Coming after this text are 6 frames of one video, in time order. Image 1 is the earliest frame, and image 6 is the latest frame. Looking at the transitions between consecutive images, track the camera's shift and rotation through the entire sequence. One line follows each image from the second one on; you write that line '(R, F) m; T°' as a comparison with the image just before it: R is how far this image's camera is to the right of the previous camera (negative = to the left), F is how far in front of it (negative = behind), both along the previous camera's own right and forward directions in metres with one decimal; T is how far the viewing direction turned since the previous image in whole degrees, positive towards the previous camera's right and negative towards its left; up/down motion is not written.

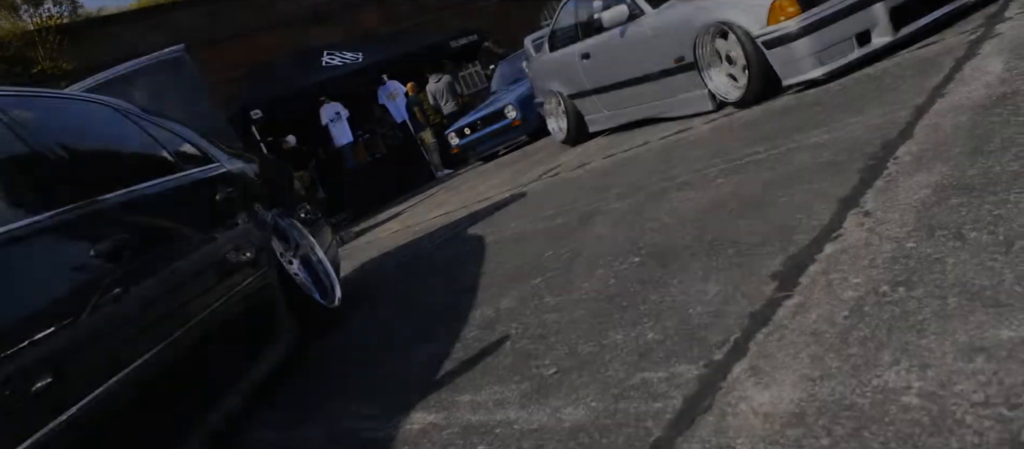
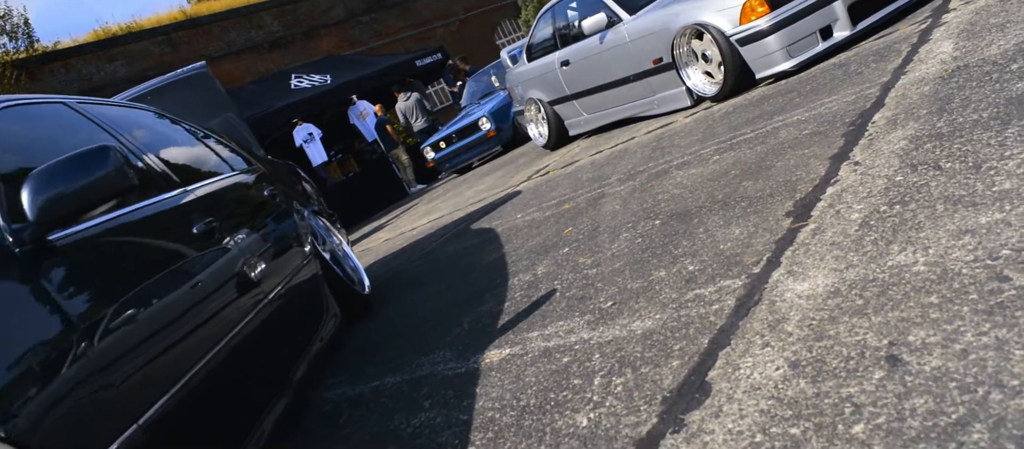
(-0.4, -0.7) m; +3°
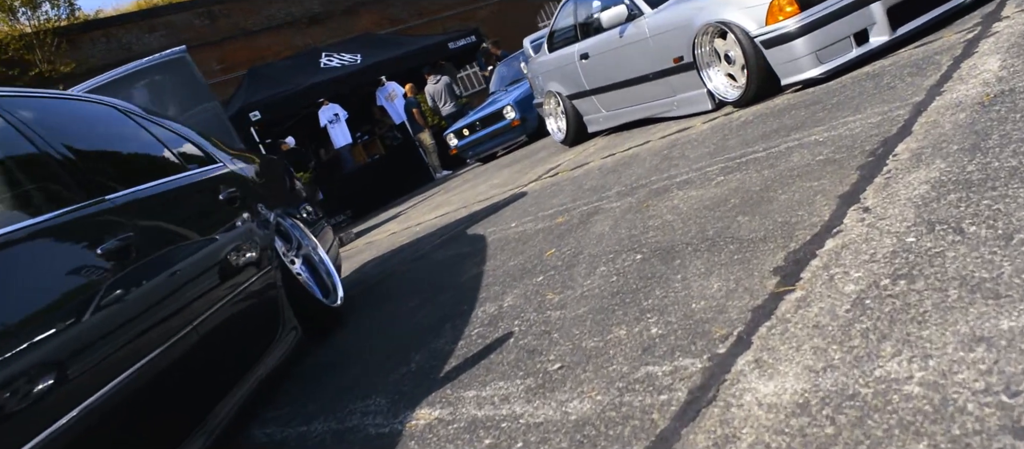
(+0.3, +0.7) m; -3°
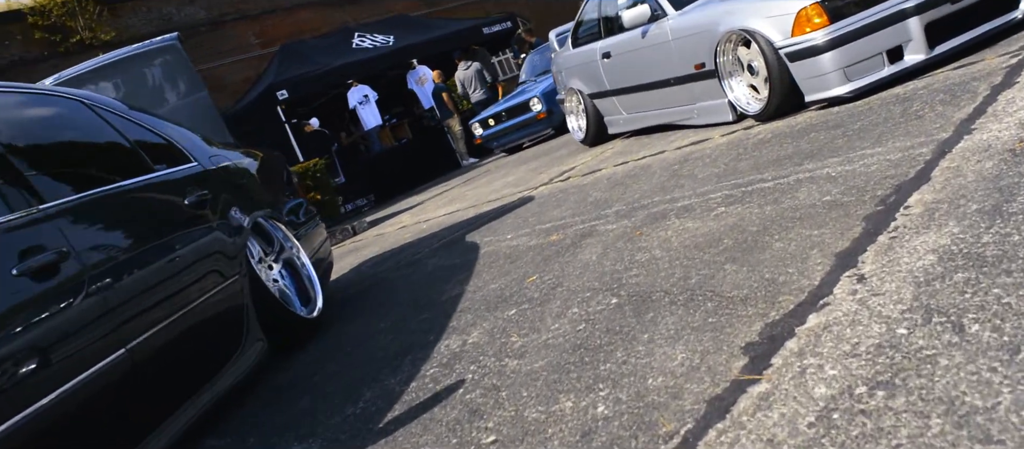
(+0.3, +0.4) m; -2°
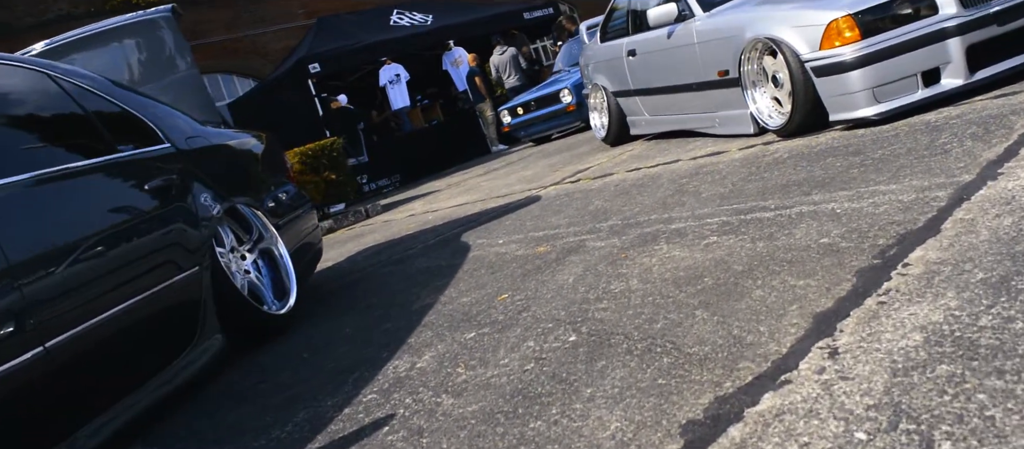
(+0.3, +0.4) m; -2°
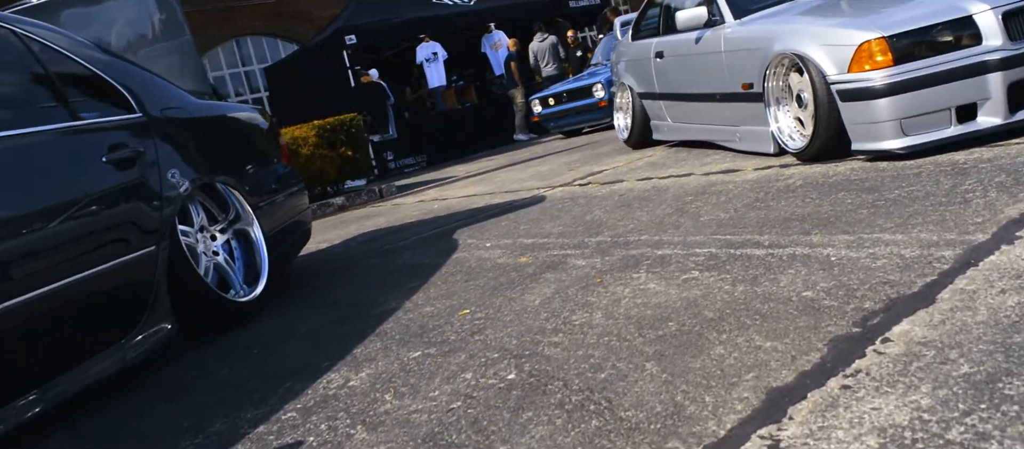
(+0.3, +0.4) m; -2°
